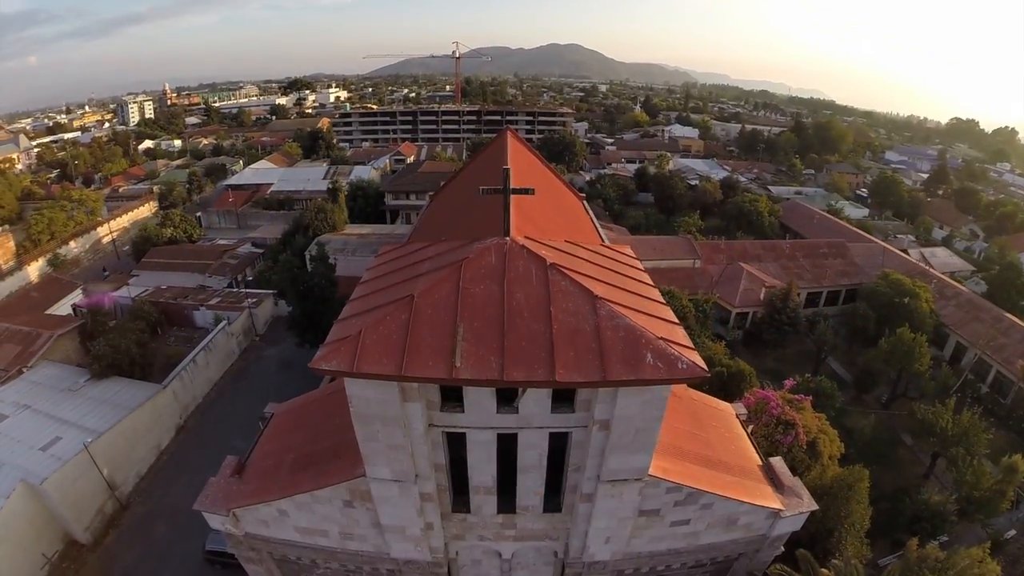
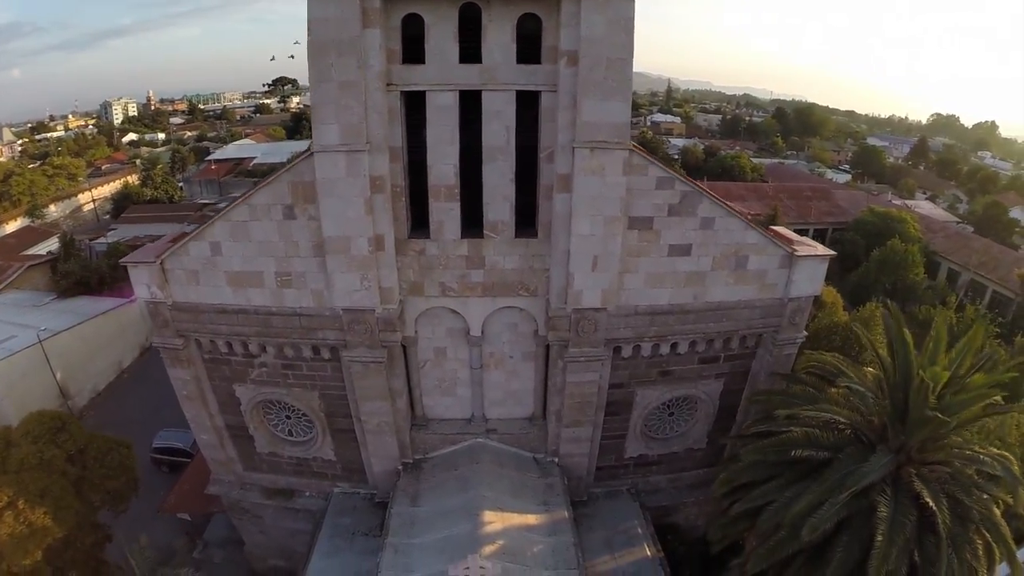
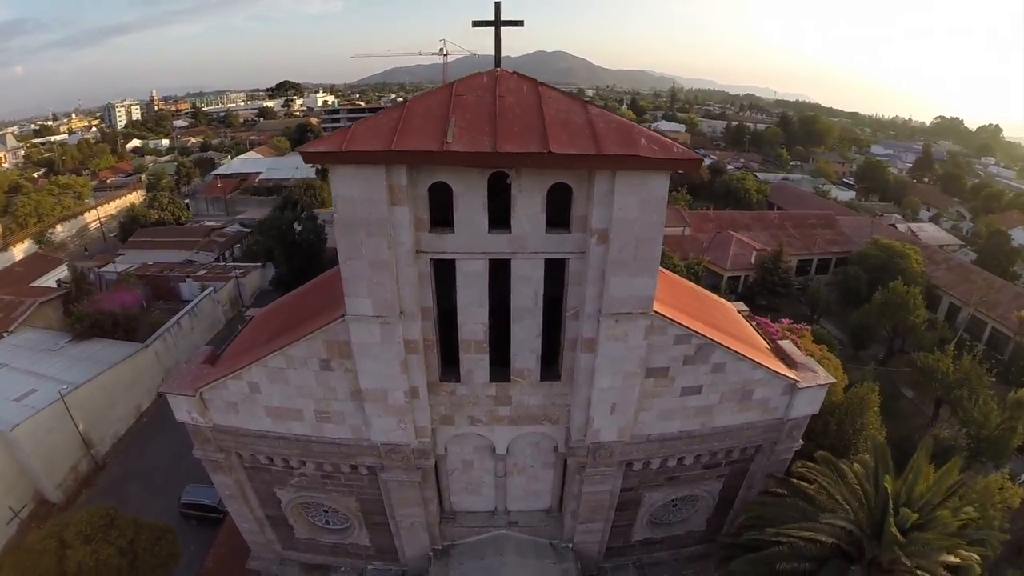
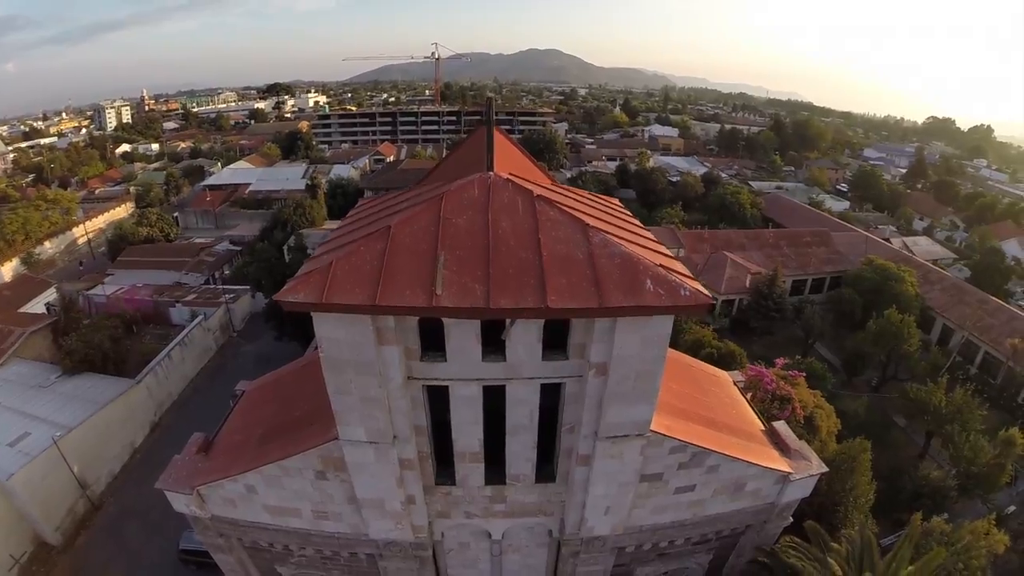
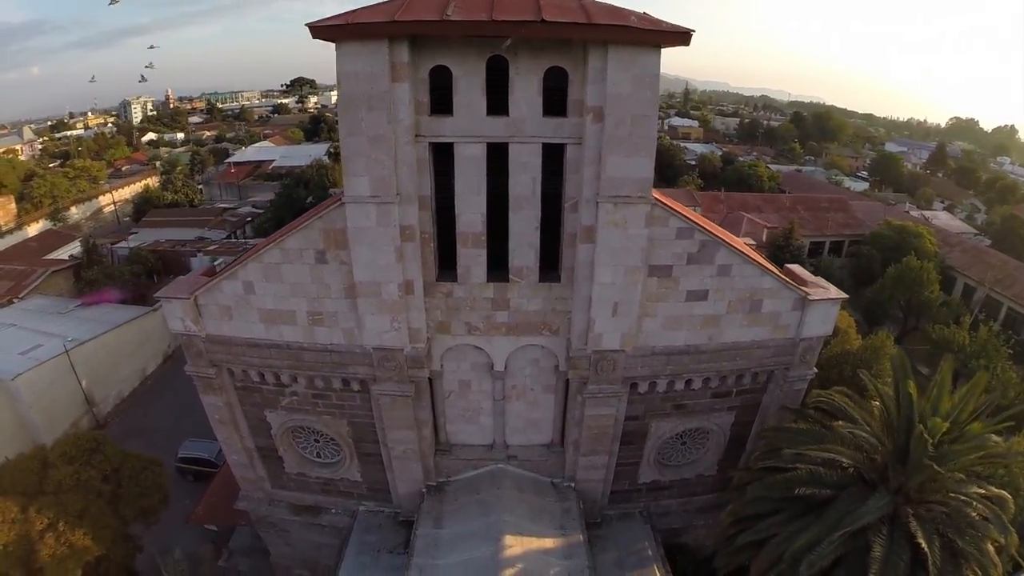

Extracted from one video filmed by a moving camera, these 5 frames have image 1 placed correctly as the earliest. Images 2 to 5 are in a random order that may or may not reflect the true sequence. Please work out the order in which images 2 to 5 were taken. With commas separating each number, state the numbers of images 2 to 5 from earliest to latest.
4, 3, 5, 2
